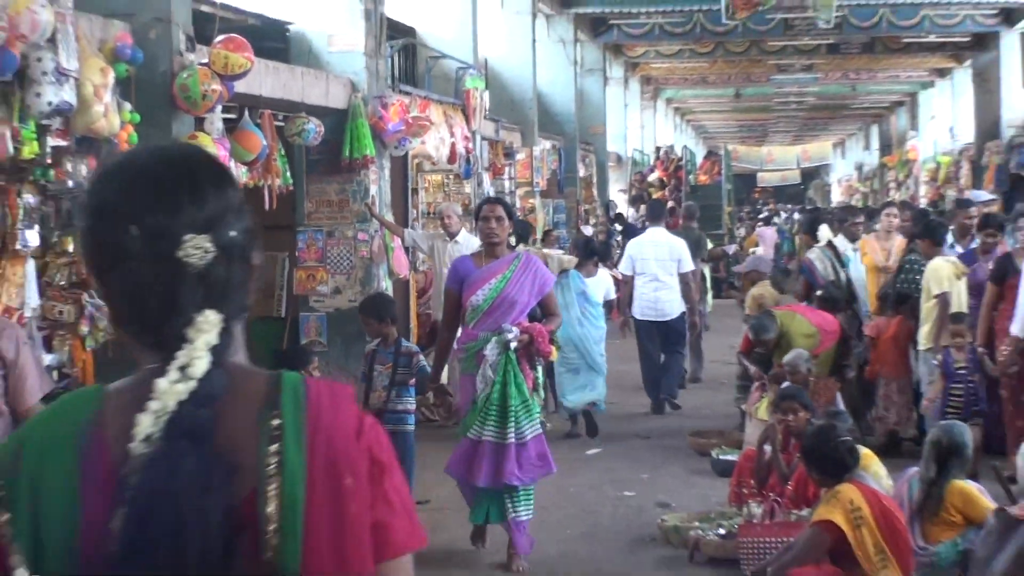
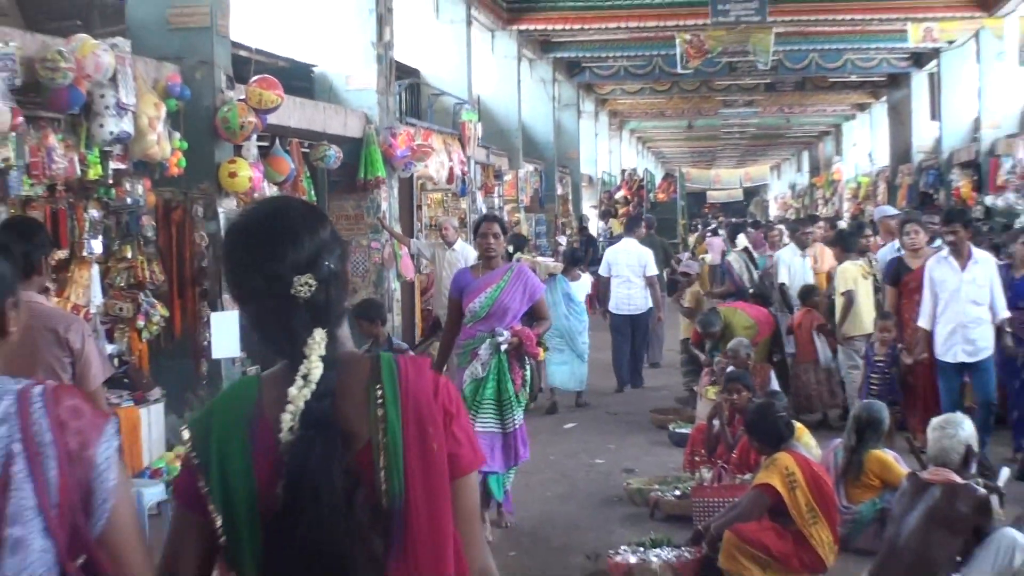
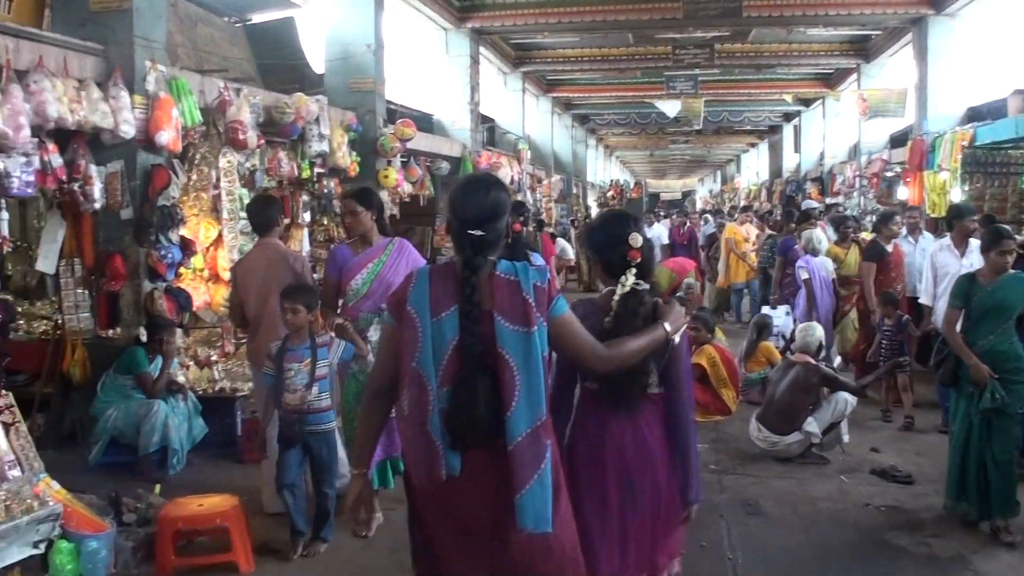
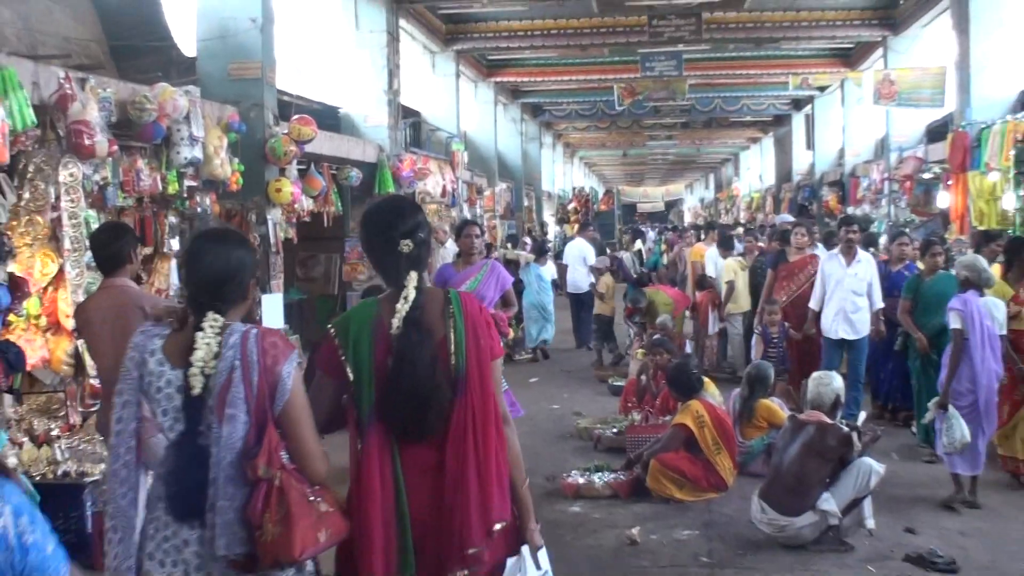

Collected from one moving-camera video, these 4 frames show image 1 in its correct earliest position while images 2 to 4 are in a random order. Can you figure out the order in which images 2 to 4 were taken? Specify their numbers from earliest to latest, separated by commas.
2, 4, 3
